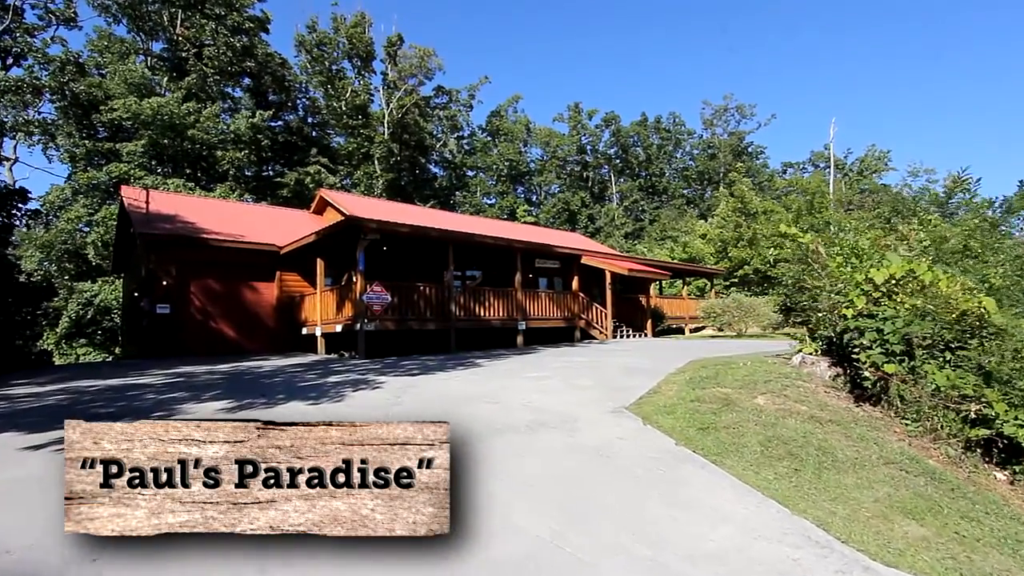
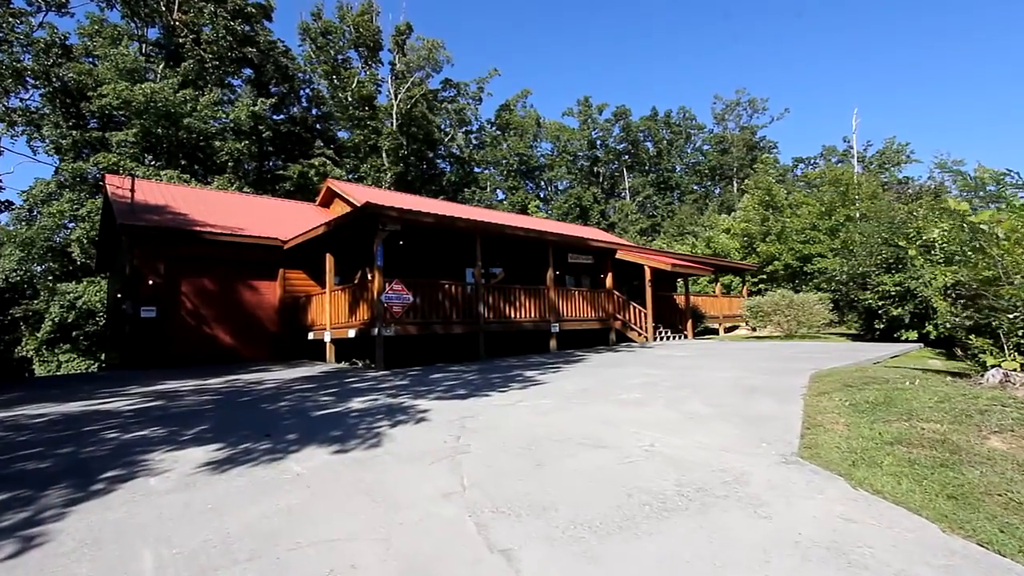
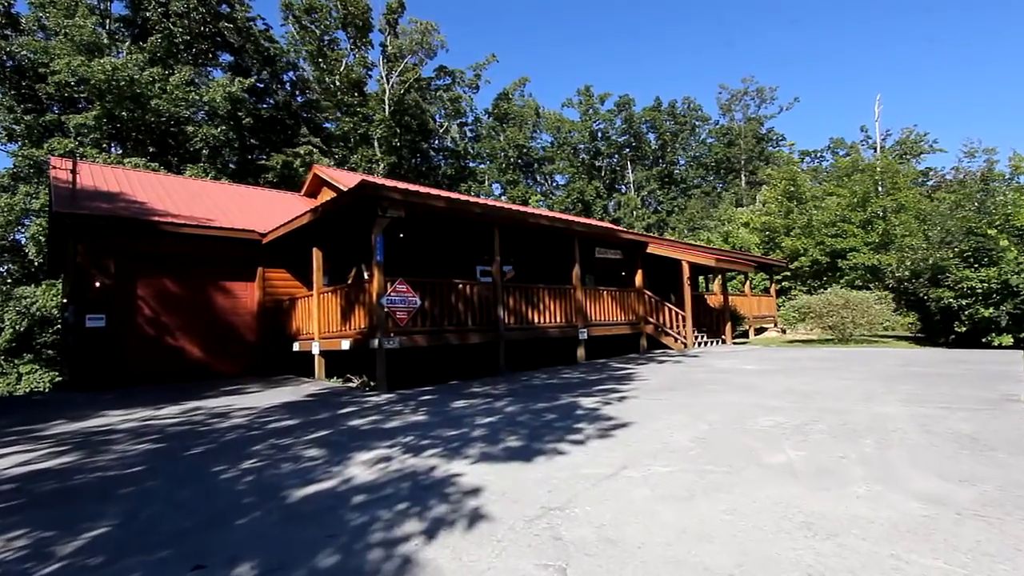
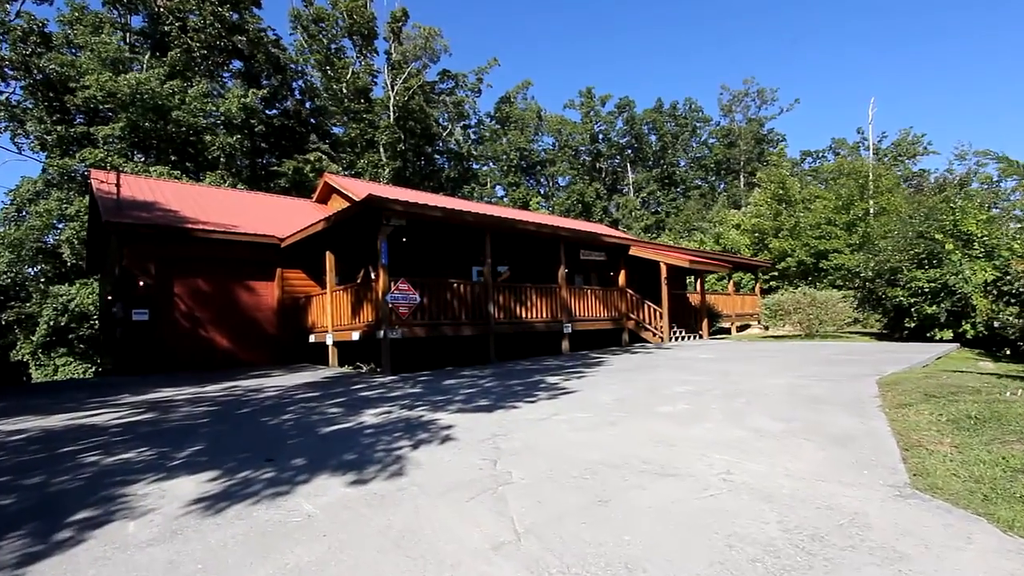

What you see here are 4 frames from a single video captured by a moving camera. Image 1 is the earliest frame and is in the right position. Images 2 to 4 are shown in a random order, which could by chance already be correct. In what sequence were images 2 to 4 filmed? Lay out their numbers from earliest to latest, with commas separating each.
2, 4, 3
